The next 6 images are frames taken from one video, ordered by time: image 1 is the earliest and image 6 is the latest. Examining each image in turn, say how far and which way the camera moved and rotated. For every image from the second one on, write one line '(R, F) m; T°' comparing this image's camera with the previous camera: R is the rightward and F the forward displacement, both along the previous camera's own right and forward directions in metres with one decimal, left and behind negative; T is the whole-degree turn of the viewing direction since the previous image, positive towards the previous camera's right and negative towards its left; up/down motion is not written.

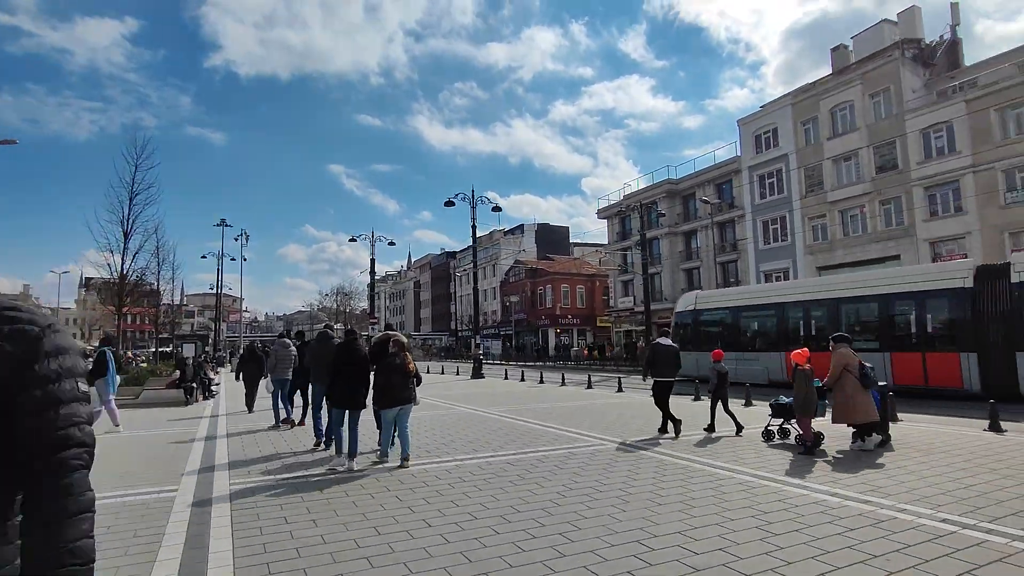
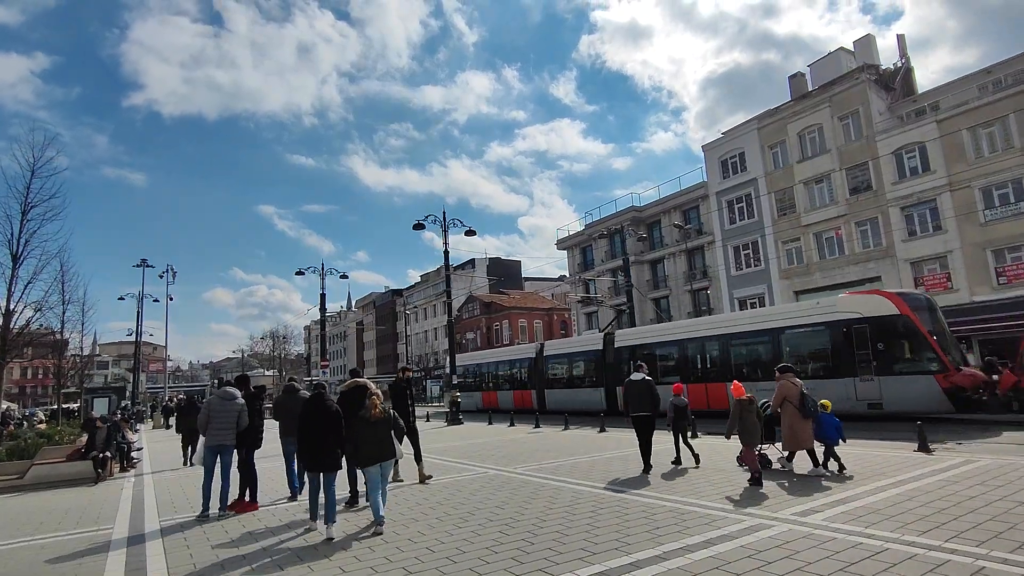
(-1.7, +3.0) m; +6°
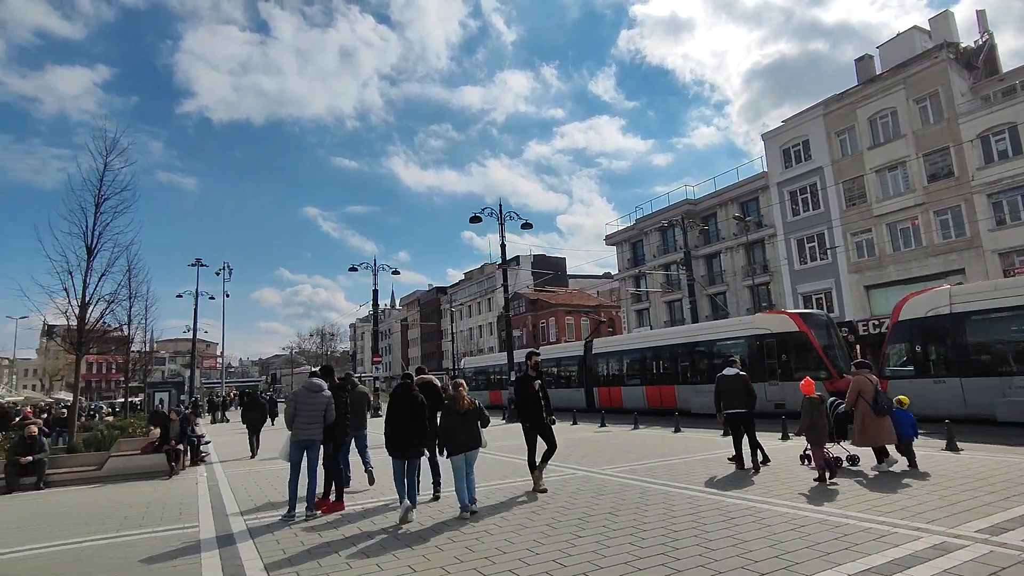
(-0.8, +0.6) m; -4°
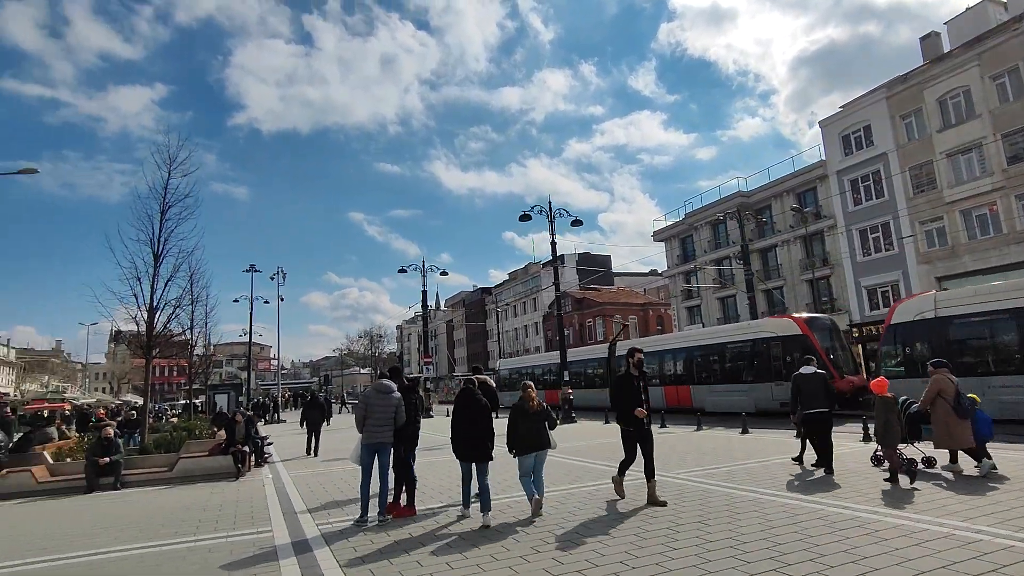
(-0.4, +0.3) m; -4°
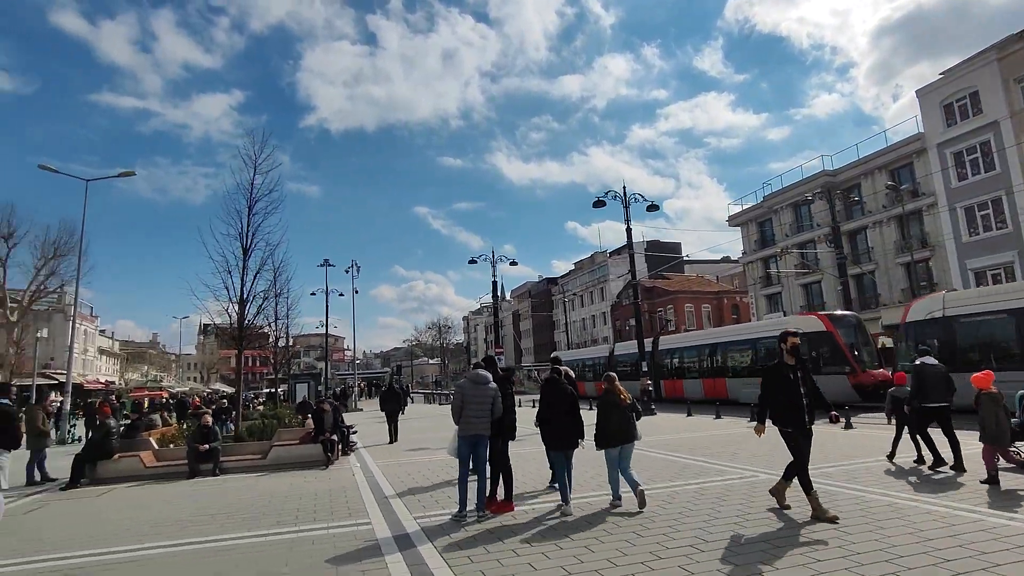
(-0.4, +0.4) m; -6°
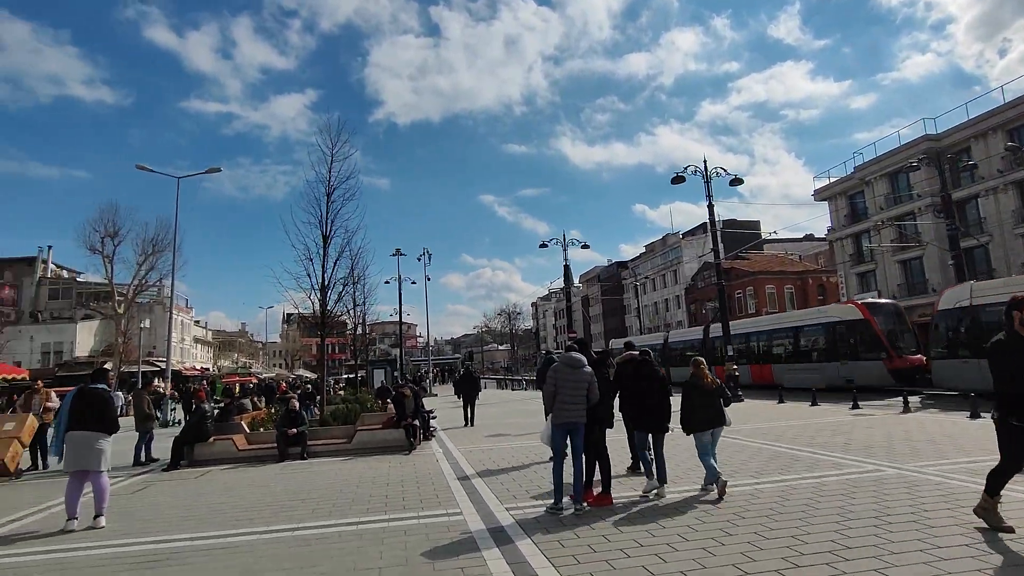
(-0.3, +0.5) m; -7°
